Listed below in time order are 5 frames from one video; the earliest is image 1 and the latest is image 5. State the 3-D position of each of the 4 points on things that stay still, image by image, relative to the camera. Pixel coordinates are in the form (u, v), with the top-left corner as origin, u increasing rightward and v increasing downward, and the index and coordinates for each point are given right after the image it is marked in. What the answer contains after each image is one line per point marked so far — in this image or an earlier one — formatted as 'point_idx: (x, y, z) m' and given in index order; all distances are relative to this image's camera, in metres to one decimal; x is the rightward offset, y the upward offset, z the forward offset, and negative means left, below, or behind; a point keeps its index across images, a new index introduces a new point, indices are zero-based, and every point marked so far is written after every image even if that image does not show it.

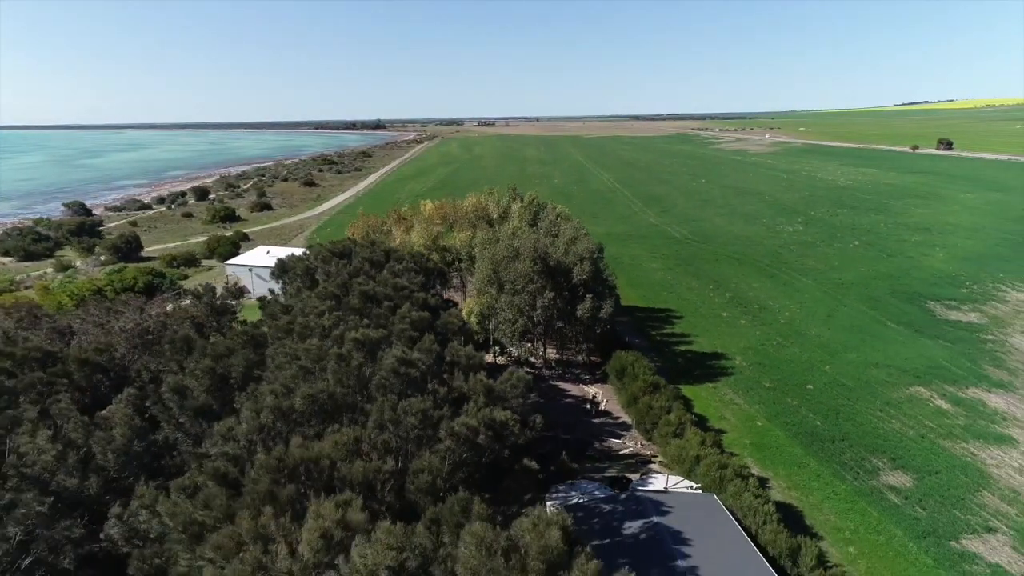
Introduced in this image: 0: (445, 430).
0: (-1.3, -2.7, +13.7) m
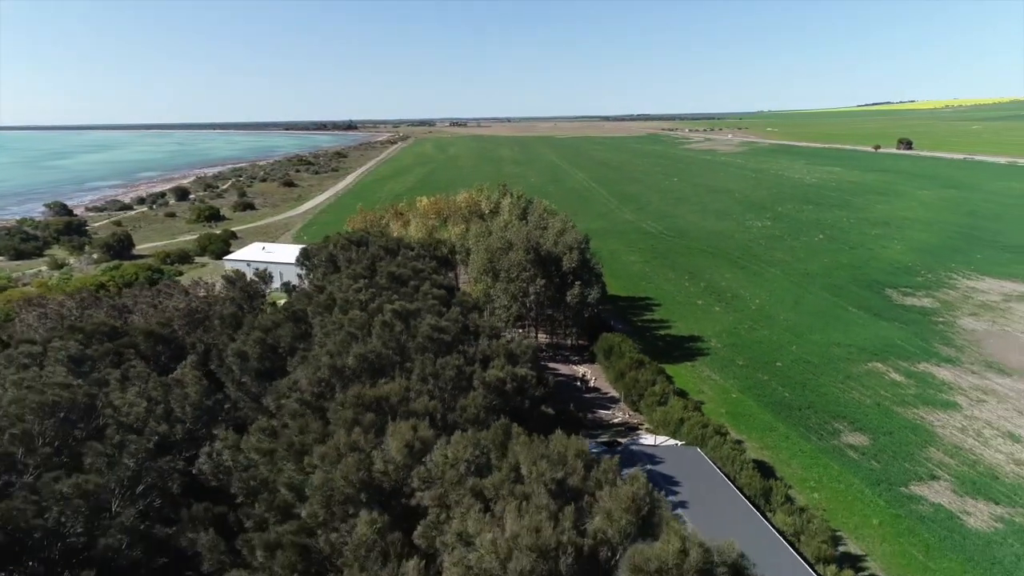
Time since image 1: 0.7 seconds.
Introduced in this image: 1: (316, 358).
0: (-0.8, -2.1, +16.4) m
1: (-4.9, -1.7, +17.7) m
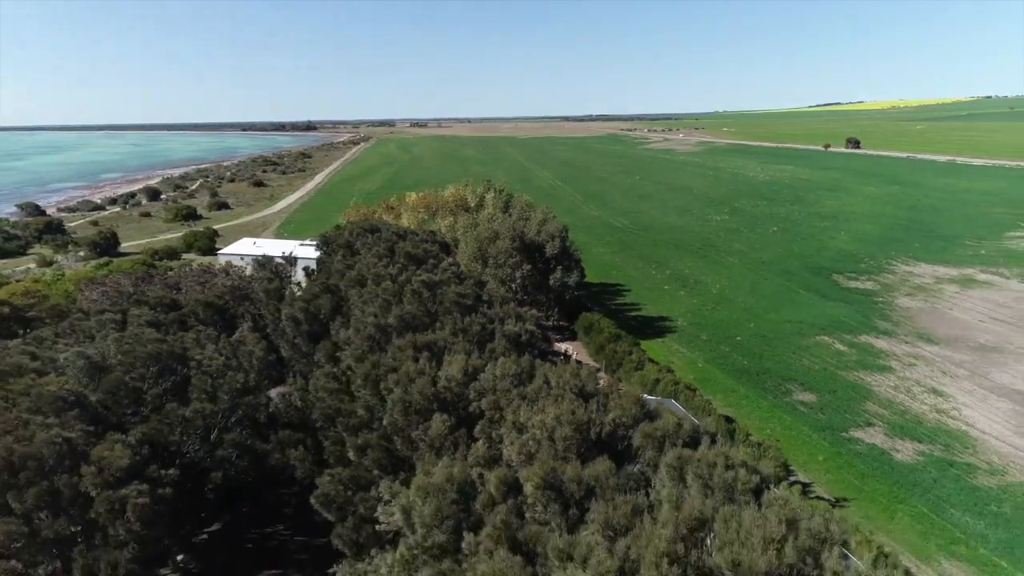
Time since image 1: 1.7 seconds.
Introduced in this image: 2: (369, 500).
0: (-0.3, -1.2, +20.1) m
1: (-4.5, -0.9, +21.2) m
2: (-2.9, -4.3, +14.3) m
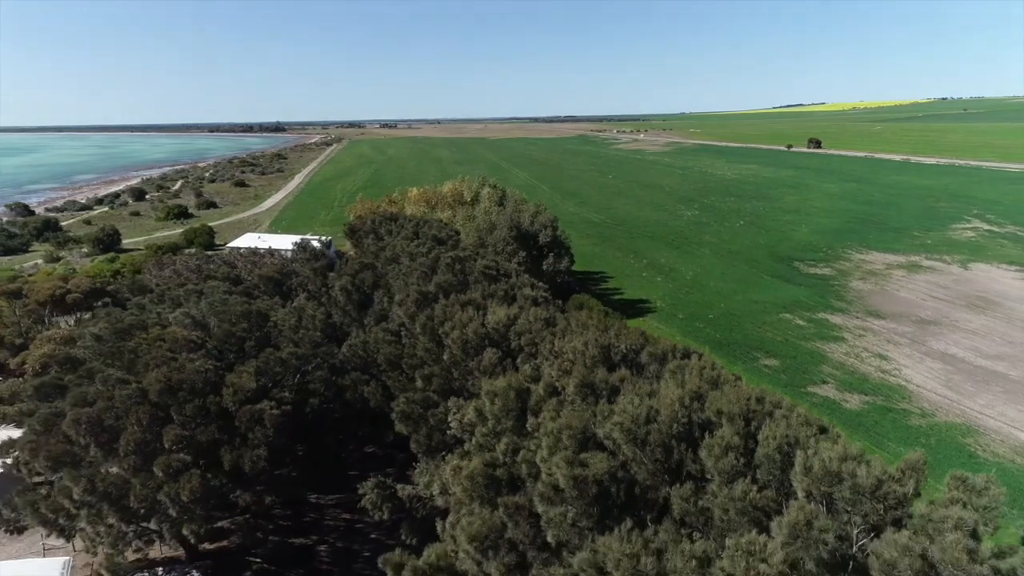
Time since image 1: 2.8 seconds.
0: (+0.3, -0.2, +24.5) m
1: (-3.9, 0.0, +25.5) m
2: (-2.0, -3.3, +18.7) m
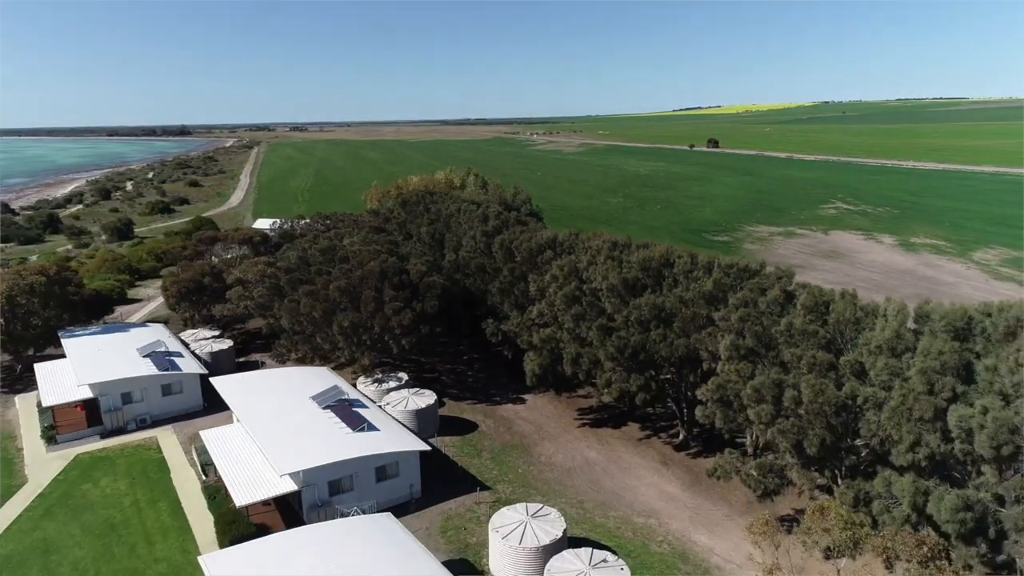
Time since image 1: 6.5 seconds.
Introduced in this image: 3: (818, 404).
0: (+1.9, +3.1, +39.8) m
1: (-2.4, +3.3, +40.2) m
2: (+0.4, 0.0, +33.7) m
3: (+8.2, -3.2, +19.3) m
